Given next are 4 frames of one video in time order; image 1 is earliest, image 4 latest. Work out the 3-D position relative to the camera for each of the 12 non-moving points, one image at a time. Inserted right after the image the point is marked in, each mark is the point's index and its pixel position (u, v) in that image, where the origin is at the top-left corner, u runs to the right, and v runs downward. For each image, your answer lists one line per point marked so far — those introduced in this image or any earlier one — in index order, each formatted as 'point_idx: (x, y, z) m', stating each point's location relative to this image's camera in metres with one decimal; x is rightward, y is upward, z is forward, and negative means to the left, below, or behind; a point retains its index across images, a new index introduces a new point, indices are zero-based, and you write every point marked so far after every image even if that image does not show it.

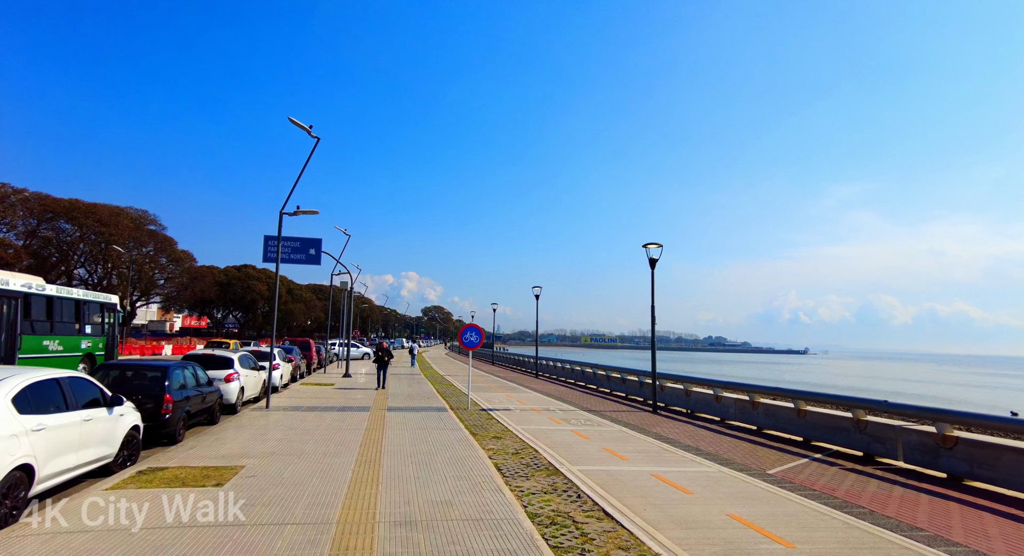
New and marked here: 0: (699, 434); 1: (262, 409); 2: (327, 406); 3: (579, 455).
0: (+4.2, -3.5, +12.2) m
1: (-6.8, -3.6, +14.8) m
2: (-5.5, -3.8, +16.1) m
3: (+1.2, -3.2, +9.7) m
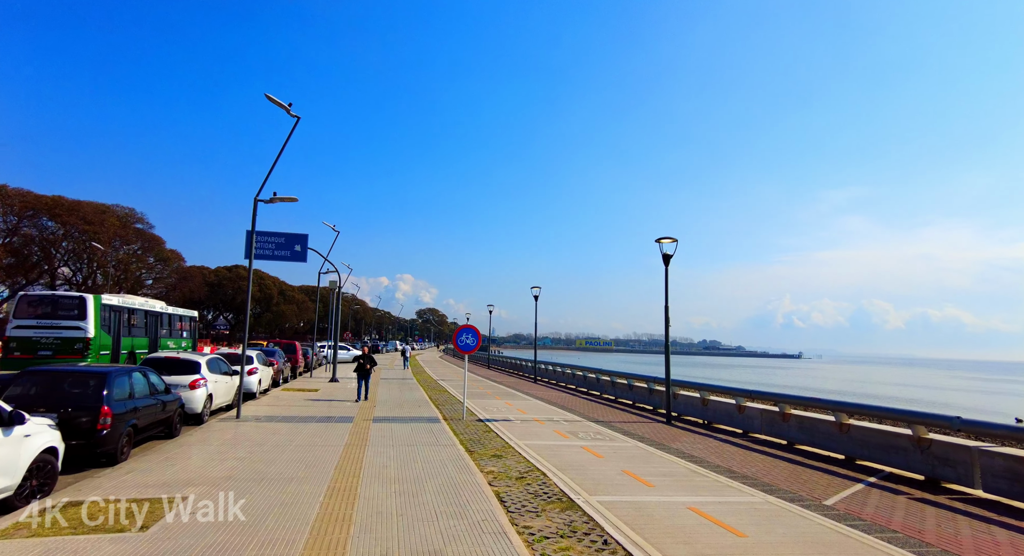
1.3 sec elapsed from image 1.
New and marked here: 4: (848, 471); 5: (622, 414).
0: (+4.2, -3.4, +10.7) m
1: (-6.8, -3.4, +13.2) m
2: (-5.5, -3.7, +14.6) m
3: (+1.3, -3.1, +8.2) m
4: (+5.9, -3.4, +9.4) m
5: (+3.3, -4.0, +16.0) m
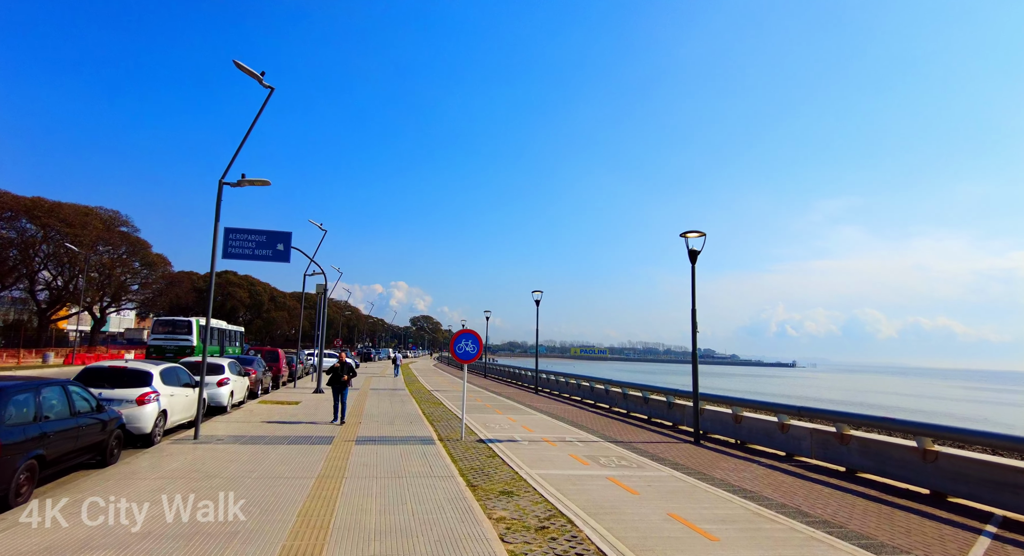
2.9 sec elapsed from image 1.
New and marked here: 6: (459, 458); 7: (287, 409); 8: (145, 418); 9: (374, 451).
0: (+4.4, -3.3, +8.8) m
1: (-6.7, -3.3, +11.2) m
2: (-5.4, -3.6, +12.5) m
3: (+1.5, -2.9, +6.3) m
4: (+6.0, -3.3, +7.6) m
5: (+3.4, -4.0, +14.1) m
6: (-1.0, -3.3, +10.0) m
7: (-7.3, -4.3, +17.7) m
8: (-7.0, -2.7, +10.3) m
9: (-2.7, -3.4, +10.6) m
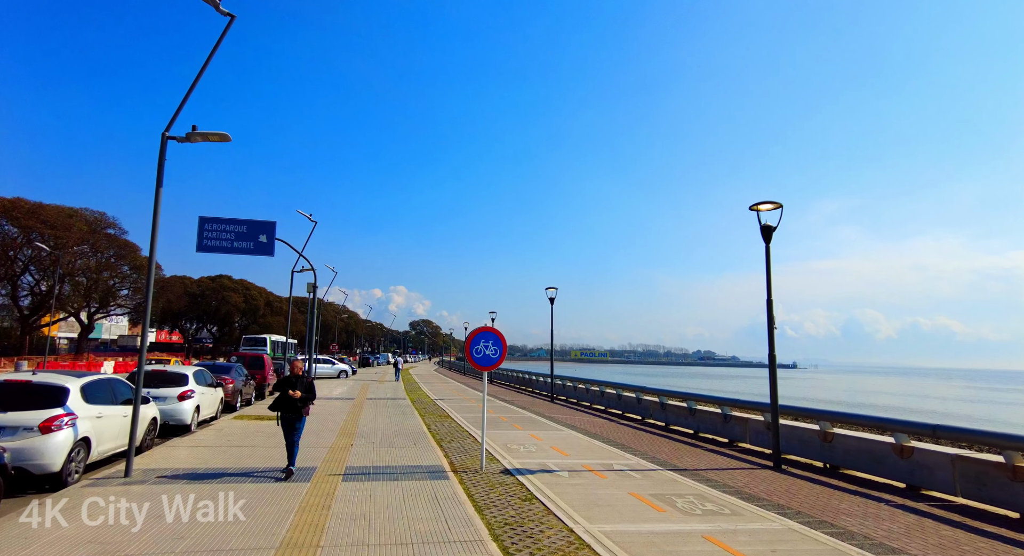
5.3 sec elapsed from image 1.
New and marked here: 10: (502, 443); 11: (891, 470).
0: (+5.0, -2.9, +6.0) m
1: (-6.1, -3.1, +8.4) m
2: (-4.8, -3.3, +9.7) m
3: (+2.1, -2.6, +3.5) m
4: (+6.7, -2.9, +4.8) m
5: (+4.0, -3.7, +11.3) m
6: (-0.4, -3.0, +7.2) m
7: (-6.7, -4.0, +14.9) m
8: (-6.4, -2.4, +7.5) m
9: (-2.1, -3.1, +7.8) m
10: (-0.2, -3.7, +12.3) m
11: (+6.5, -3.3, +9.2) m
